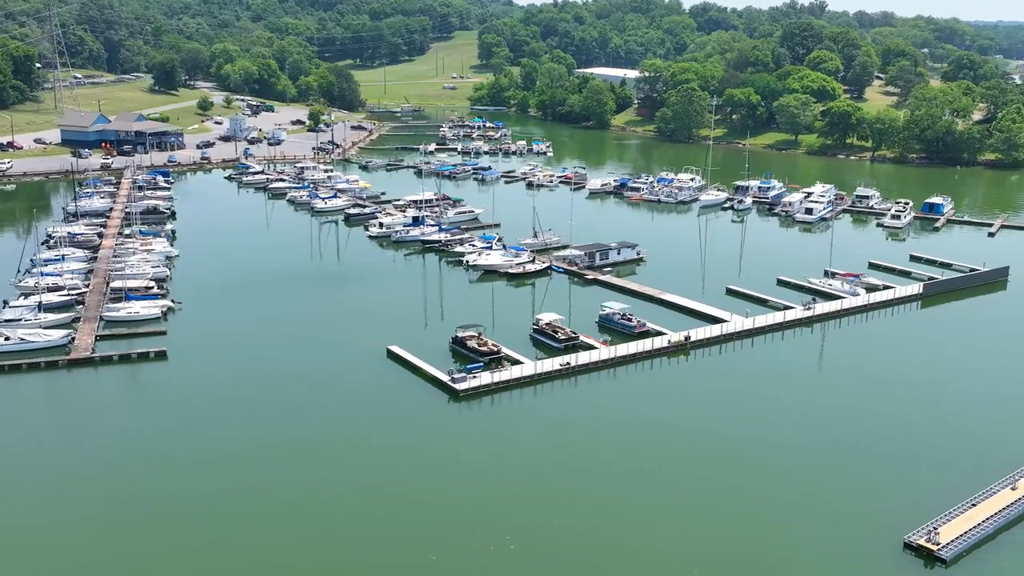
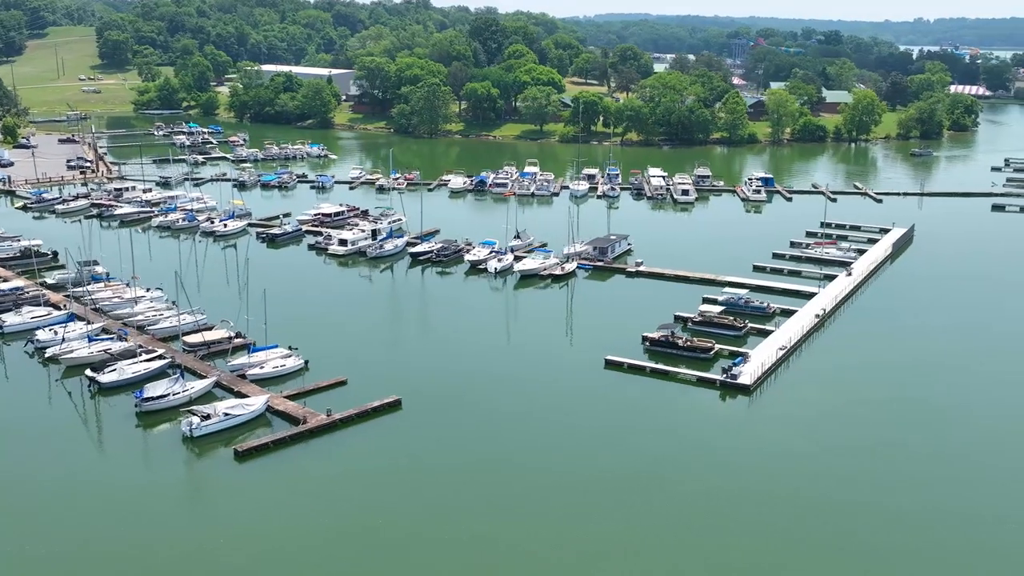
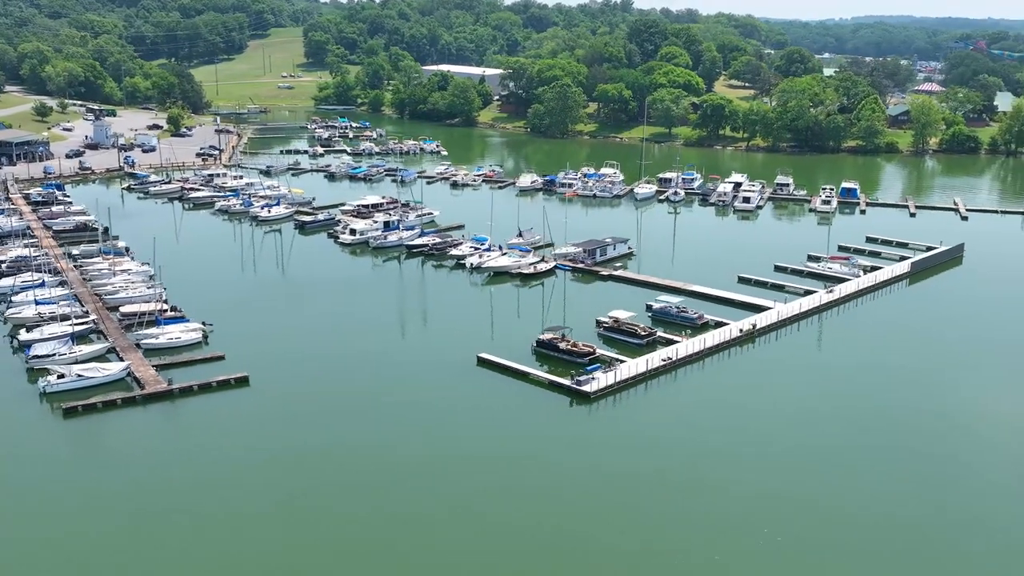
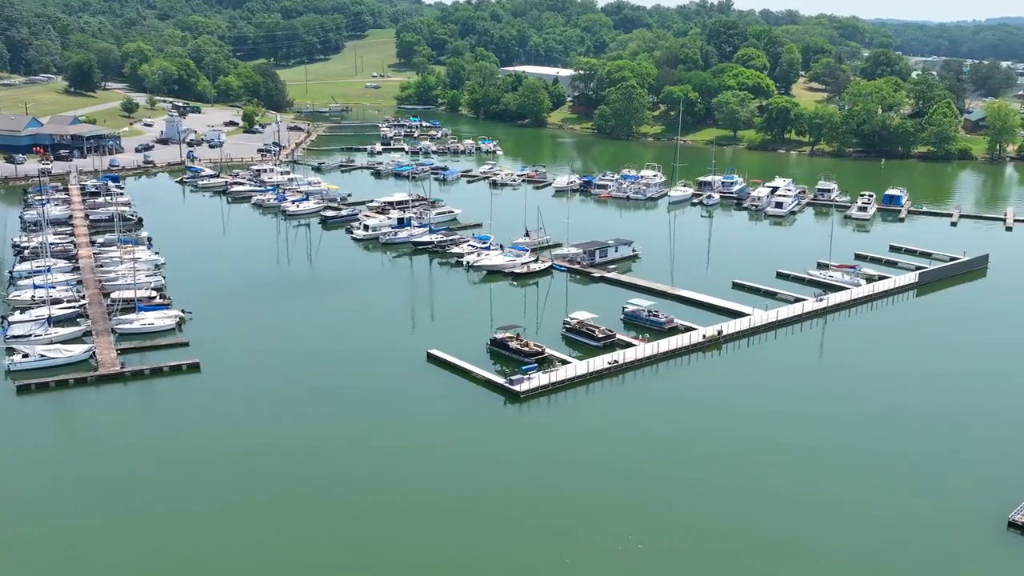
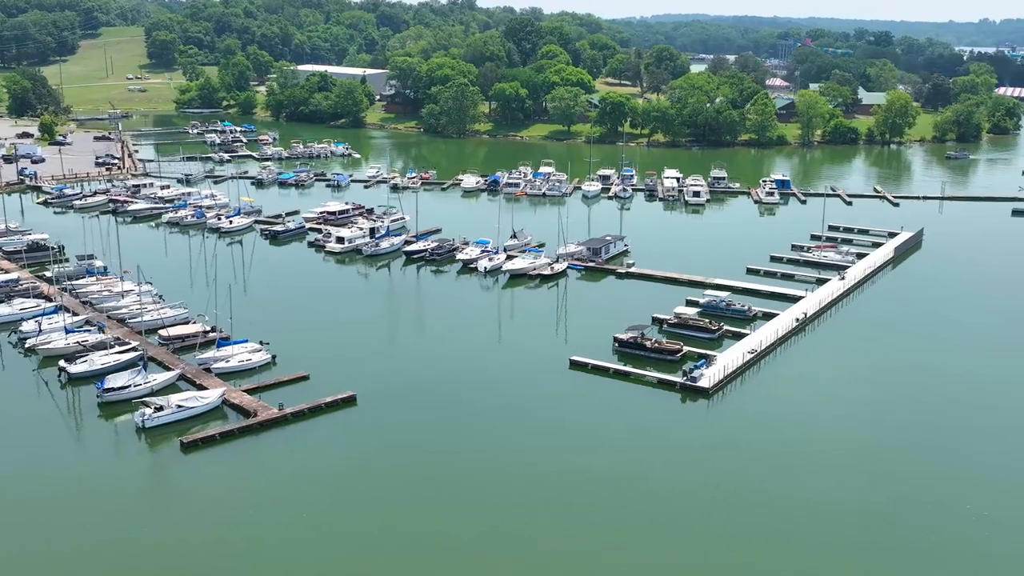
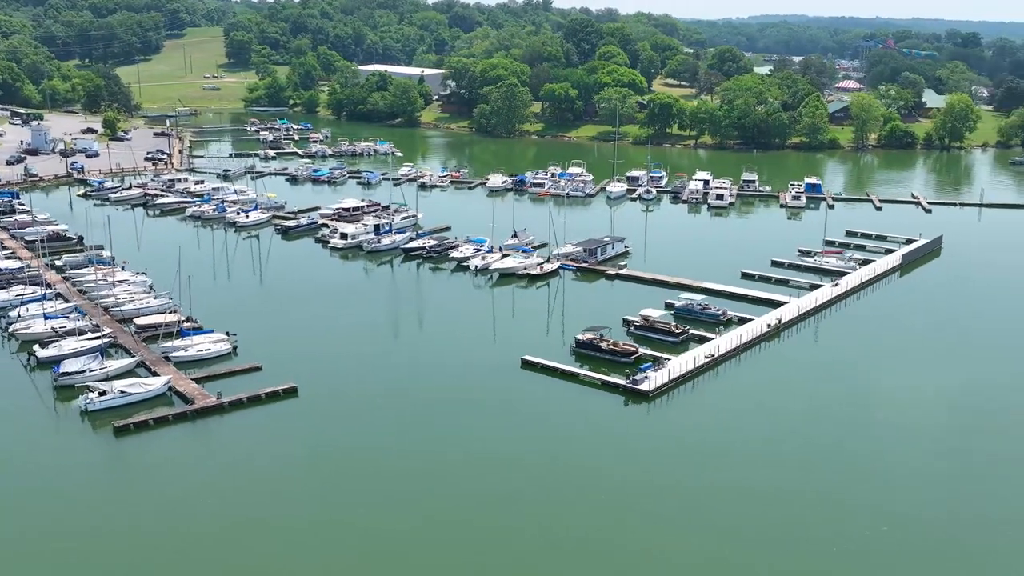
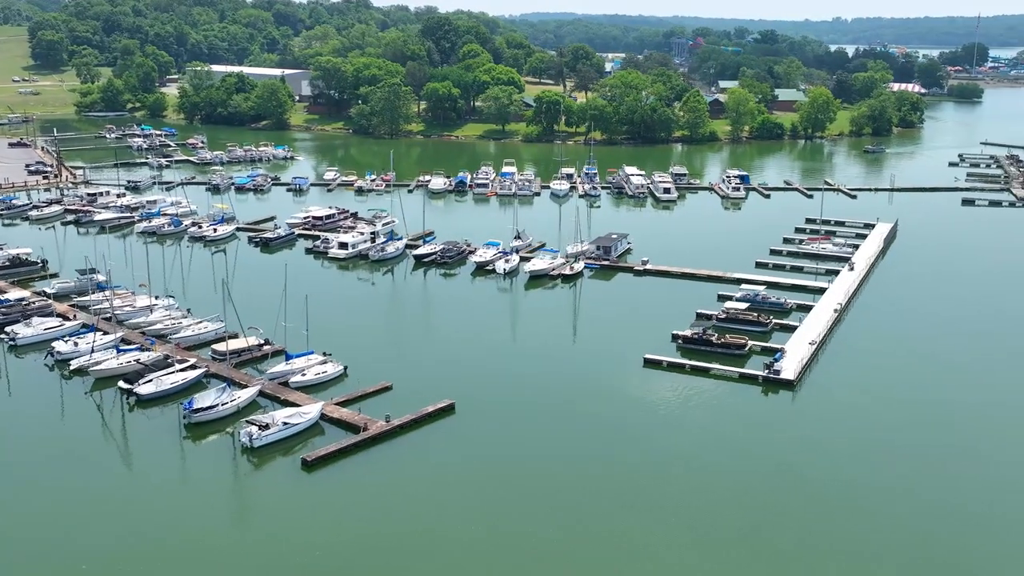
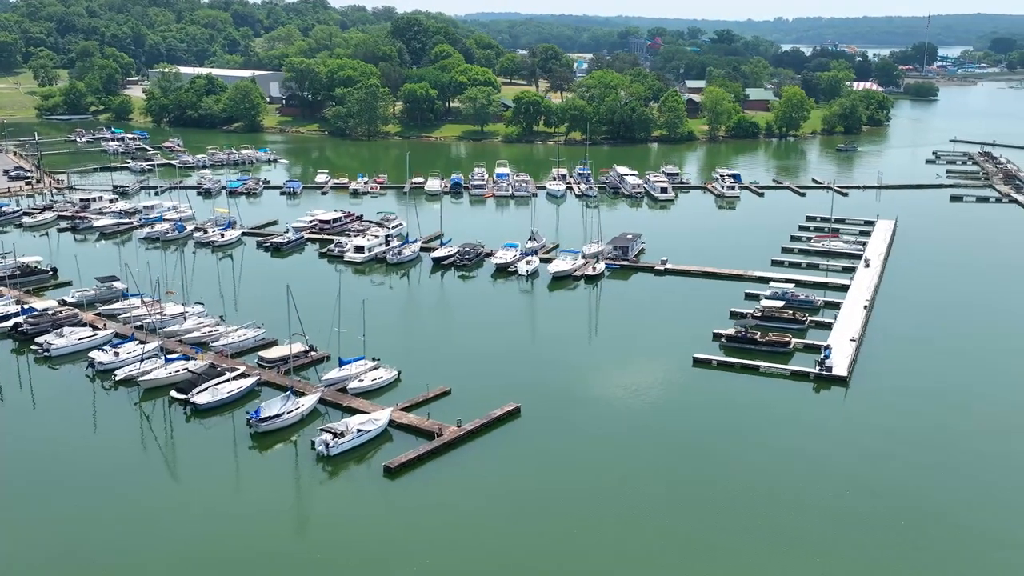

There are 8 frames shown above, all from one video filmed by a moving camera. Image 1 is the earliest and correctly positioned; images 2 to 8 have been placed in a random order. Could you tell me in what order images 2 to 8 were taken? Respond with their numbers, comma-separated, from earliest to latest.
4, 3, 6, 5, 2, 7, 8
